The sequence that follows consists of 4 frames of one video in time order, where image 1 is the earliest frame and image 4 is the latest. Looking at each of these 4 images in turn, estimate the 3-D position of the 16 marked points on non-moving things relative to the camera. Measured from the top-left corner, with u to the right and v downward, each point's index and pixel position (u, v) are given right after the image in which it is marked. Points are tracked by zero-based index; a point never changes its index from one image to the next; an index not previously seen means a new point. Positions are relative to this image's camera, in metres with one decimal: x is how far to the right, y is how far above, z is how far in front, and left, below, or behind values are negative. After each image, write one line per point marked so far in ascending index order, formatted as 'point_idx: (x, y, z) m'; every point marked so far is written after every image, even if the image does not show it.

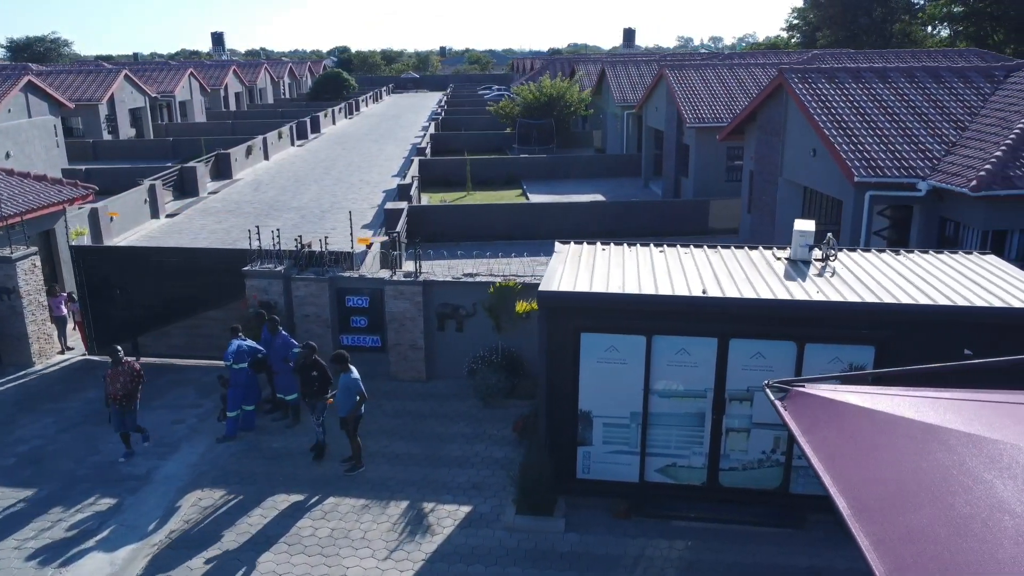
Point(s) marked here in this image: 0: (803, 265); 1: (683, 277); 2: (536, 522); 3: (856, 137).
0: (+3.6, +0.3, +9.6) m
1: (+2.0, +0.1, +9.2) m
2: (+0.3, -2.7, +8.8) m
3: (+6.5, +2.9, +14.6) m
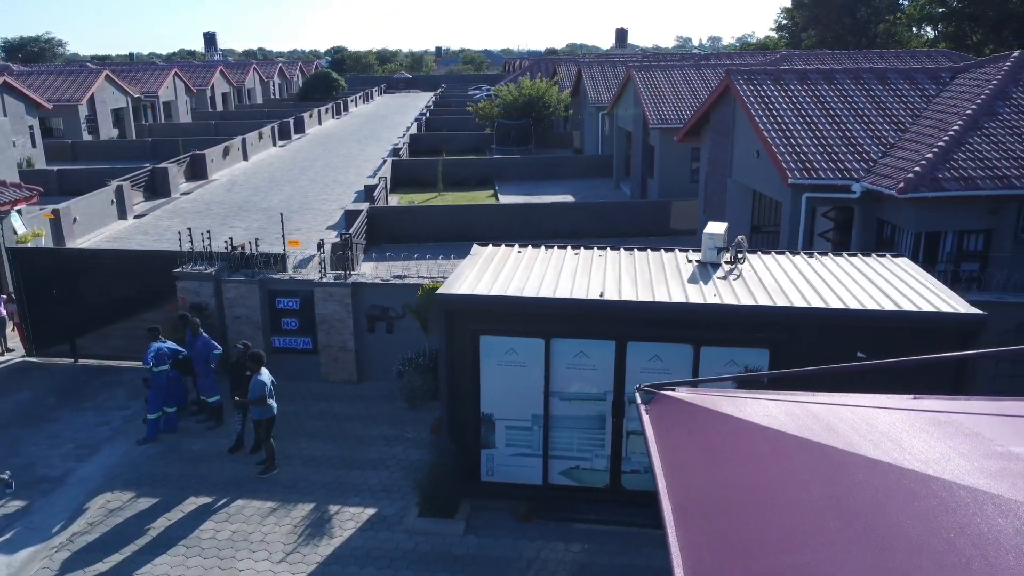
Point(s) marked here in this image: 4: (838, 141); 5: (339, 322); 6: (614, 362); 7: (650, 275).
0: (+2.5, +0.2, +9.6) m
1: (+0.9, +0.1, +9.3) m
2: (-0.9, -2.7, +8.8) m
3: (+5.4, +2.8, +14.6) m
4: (+6.2, +2.8, +14.6) m
5: (-2.8, -0.6, +12.5) m
6: (+1.1, -0.8, +8.7) m
7: (+1.7, +0.2, +9.4) m
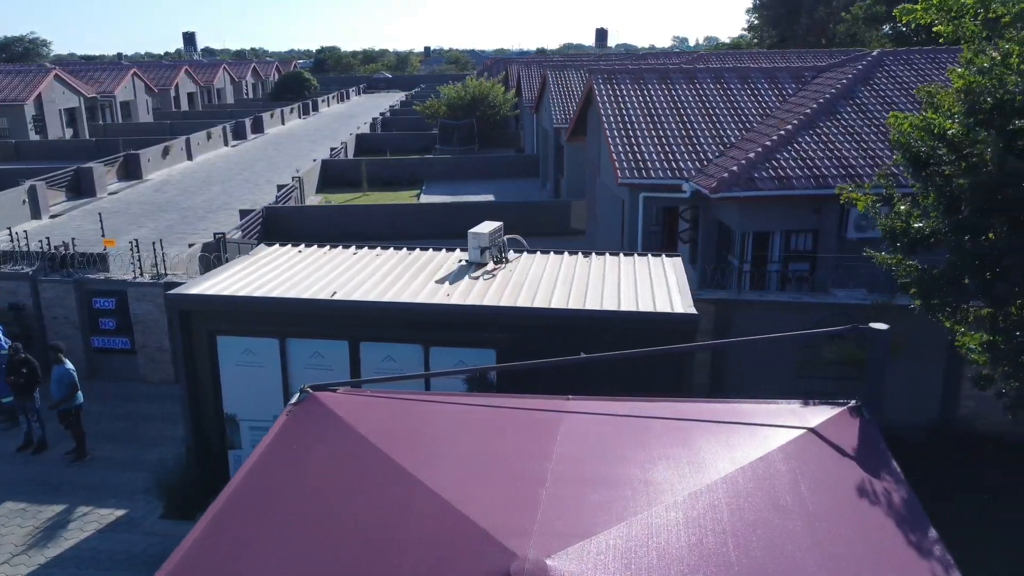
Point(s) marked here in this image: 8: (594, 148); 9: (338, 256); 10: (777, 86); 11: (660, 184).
0: (-0.5, +0.2, +9.6) m
1: (-2.1, +0.1, +9.2) m
2: (-3.9, -2.7, +8.7) m
3: (+2.4, +2.8, +14.6) m
4: (+3.2, +2.8, +14.5) m
5: (-5.8, -0.6, +12.4) m
6: (-1.8, -0.8, +8.6) m
7: (-1.3, +0.2, +9.4) m
8: (+1.9, +3.3, +18.1) m
9: (-2.3, +0.4, +10.2) m
10: (+5.6, +4.3, +16.1) m
11: (+2.6, +1.8, +13.6) m
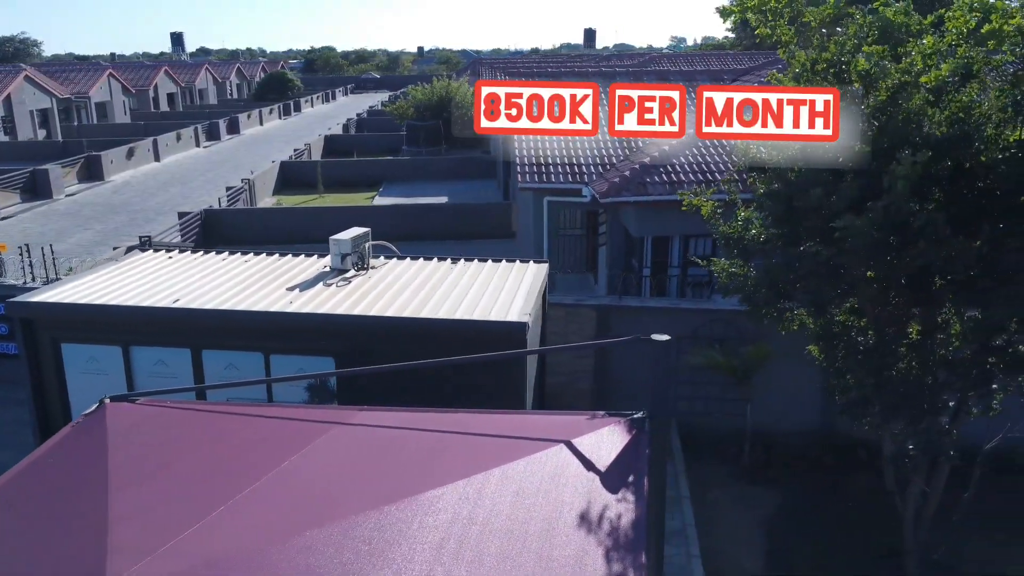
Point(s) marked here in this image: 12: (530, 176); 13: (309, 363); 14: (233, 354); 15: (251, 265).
0: (-2.2, +0.2, +9.6) m
1: (-3.8, 0.0, +9.2) m
2: (-5.6, -2.8, +8.7) m
3: (+0.6, +2.8, +14.5) m
4: (+1.5, +2.7, +14.5) m
5: (-7.5, -0.6, +12.4) m
6: (-3.6, -0.9, +8.6) m
7: (-3.0, +0.1, +9.4) m
8: (+0.2, +3.2, +18.1) m
9: (-4.0, +0.3, +10.1) m
10: (+3.8, +4.2, +16.1) m
11: (+0.9, +1.8, +13.5) m
12: (+0.4, +2.0, +13.7) m
13: (-2.2, -0.8, +8.4) m
14: (-3.1, -0.7, +8.5) m
15: (-3.4, +0.3, +10.1) m
